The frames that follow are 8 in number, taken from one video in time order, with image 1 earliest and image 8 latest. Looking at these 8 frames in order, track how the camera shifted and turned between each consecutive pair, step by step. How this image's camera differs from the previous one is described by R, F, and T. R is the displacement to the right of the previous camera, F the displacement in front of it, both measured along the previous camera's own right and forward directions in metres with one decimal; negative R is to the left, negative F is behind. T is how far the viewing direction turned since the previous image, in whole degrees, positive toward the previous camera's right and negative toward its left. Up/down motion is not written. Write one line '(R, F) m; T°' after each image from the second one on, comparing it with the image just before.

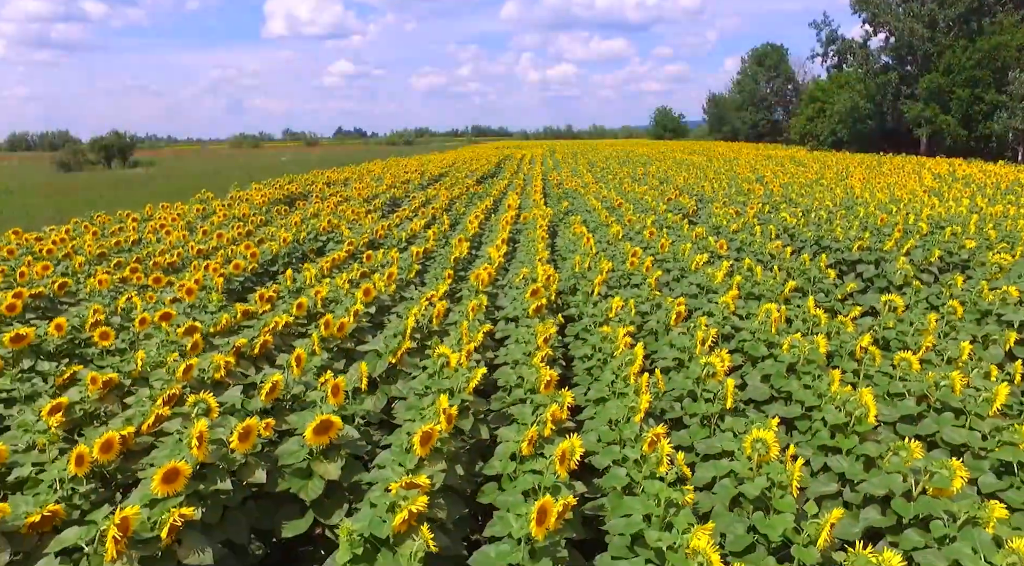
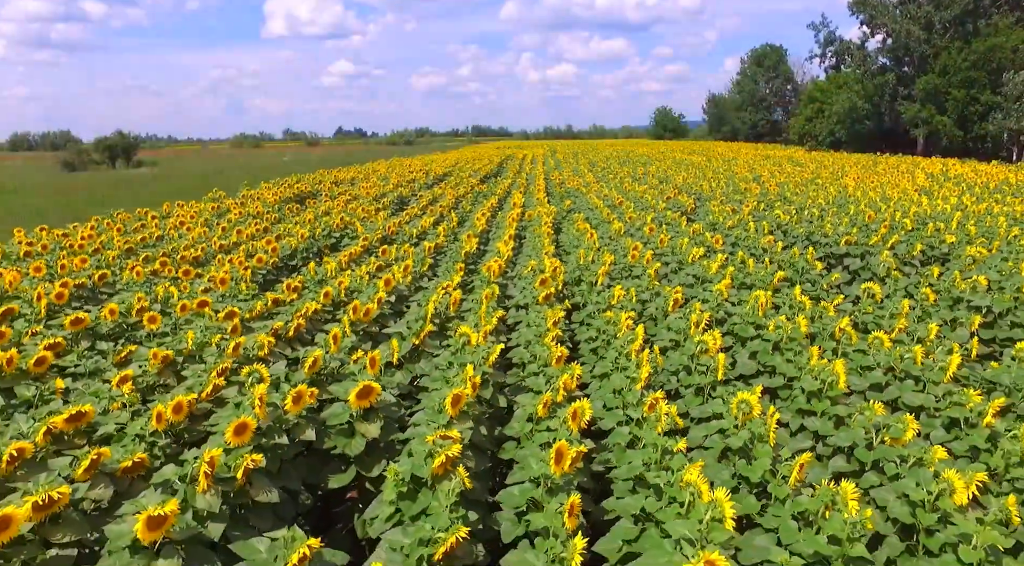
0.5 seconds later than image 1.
(-0.1, -0.6) m; 0°
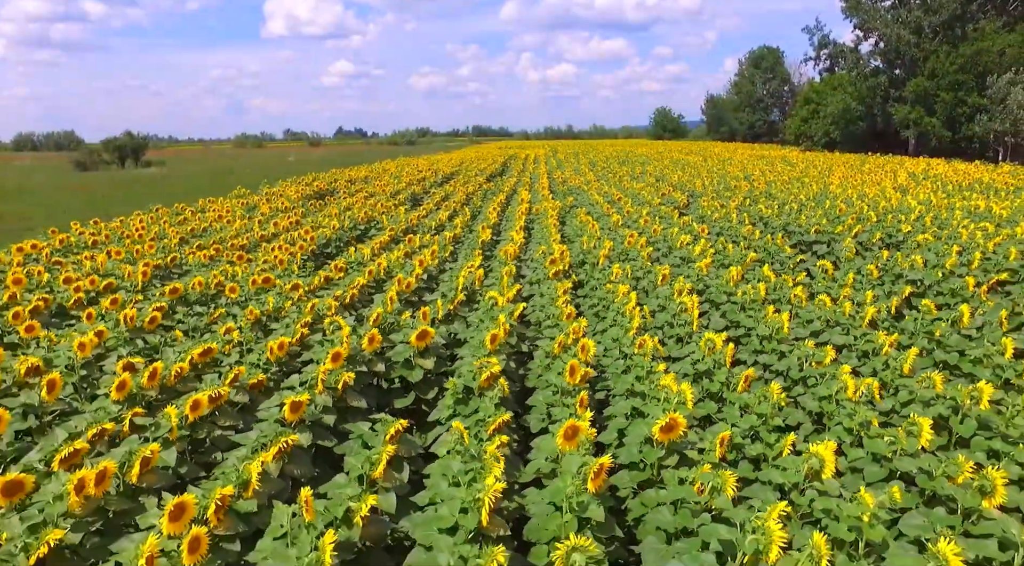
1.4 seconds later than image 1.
(-0.2, -1.5) m; 0°
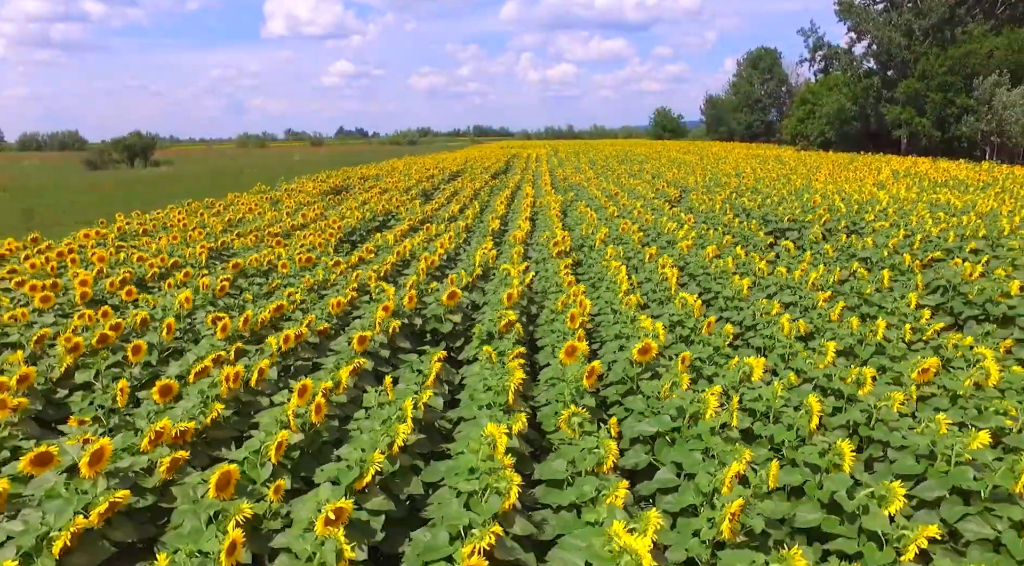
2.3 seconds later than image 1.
(-0.1, -1.5) m; 0°
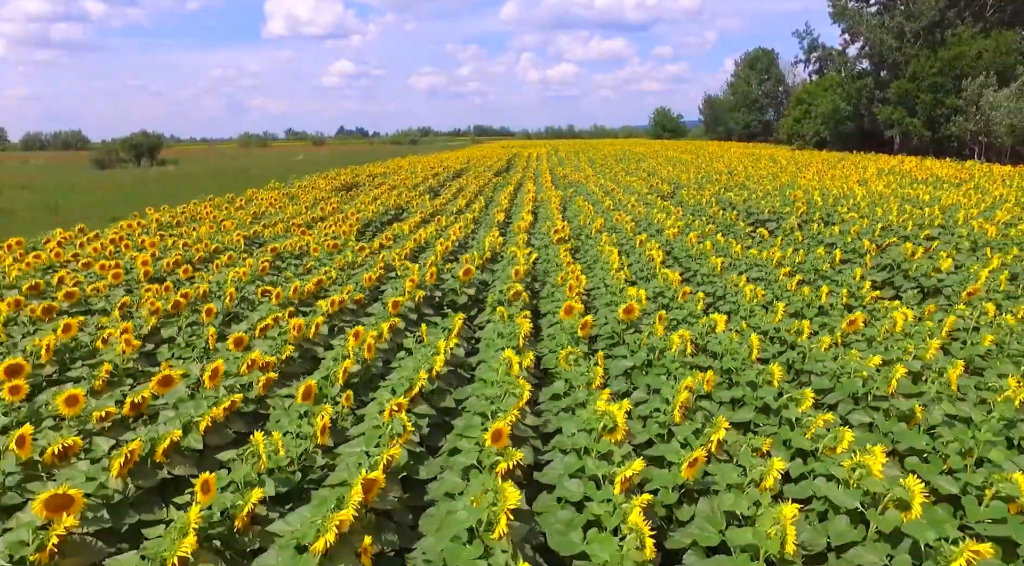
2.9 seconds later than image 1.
(-0.1, -1.3) m; 0°
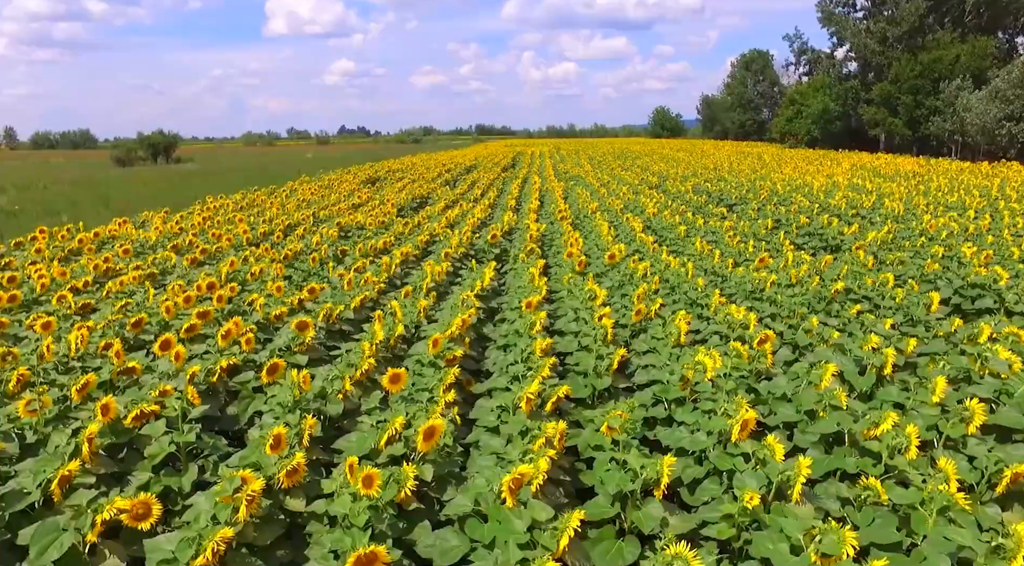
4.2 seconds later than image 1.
(-0.2, -3.0) m; 0°
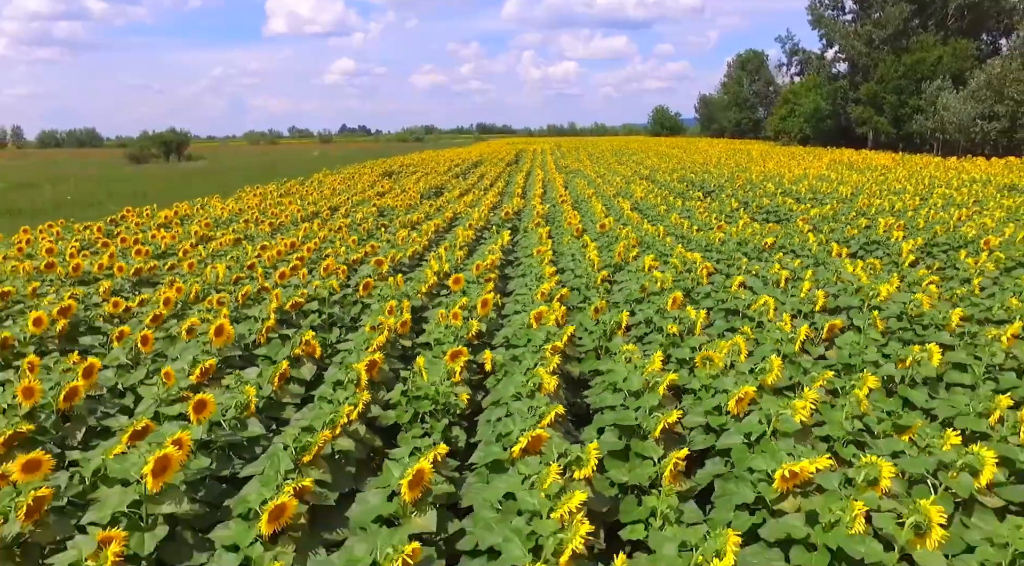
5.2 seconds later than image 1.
(-0.2, -2.5) m; 0°
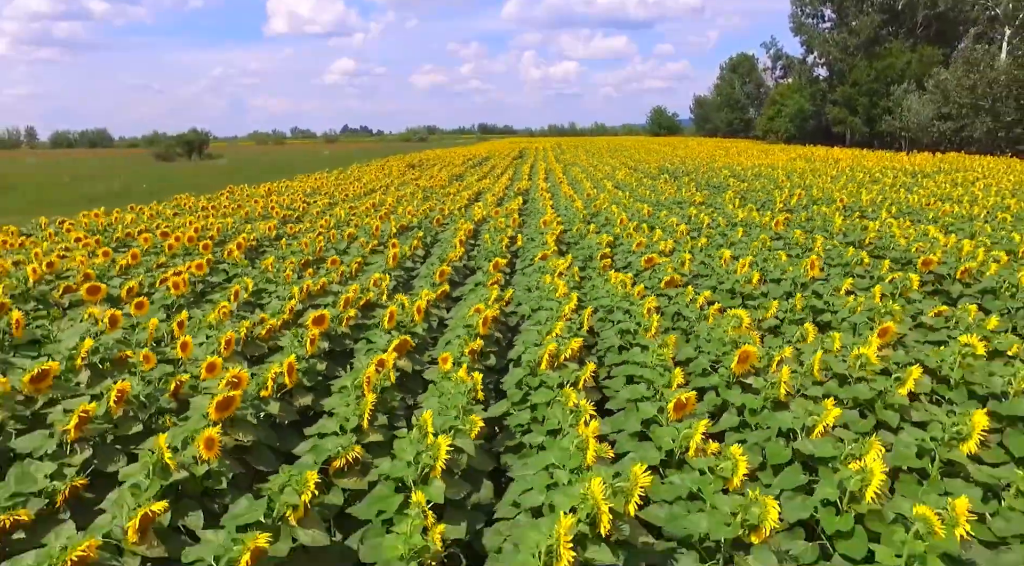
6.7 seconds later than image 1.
(-0.3, -4.9) m; 0°
